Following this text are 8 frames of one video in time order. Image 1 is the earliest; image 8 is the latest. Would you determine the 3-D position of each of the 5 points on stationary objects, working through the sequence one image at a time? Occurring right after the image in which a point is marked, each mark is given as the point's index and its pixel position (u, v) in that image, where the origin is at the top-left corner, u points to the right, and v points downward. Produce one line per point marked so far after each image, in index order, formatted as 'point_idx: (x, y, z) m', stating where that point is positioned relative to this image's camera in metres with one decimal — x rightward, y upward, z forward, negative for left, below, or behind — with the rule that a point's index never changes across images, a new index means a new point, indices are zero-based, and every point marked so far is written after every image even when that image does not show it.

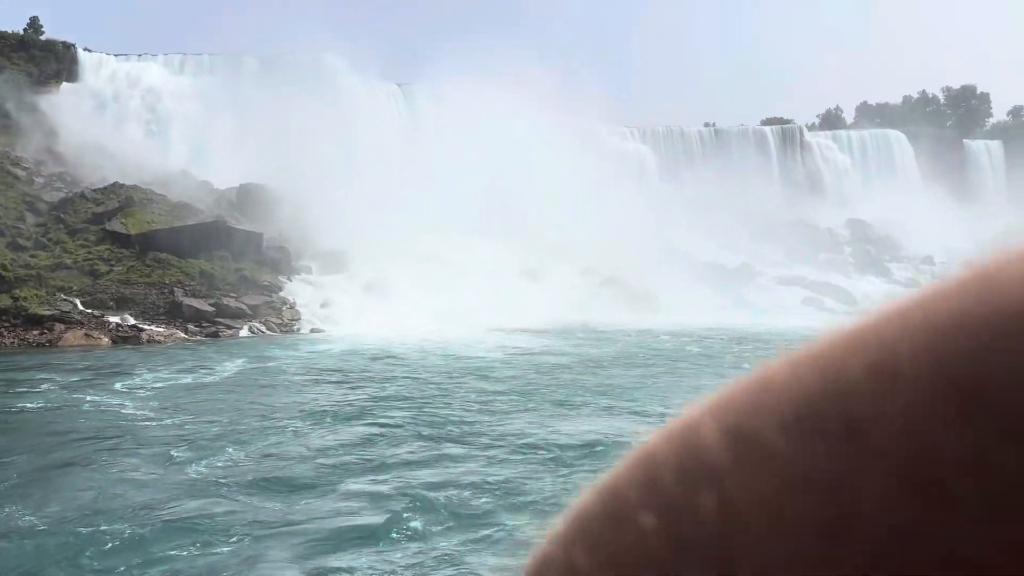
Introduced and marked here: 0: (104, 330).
0: (-9.0, -0.9, +18.5) m
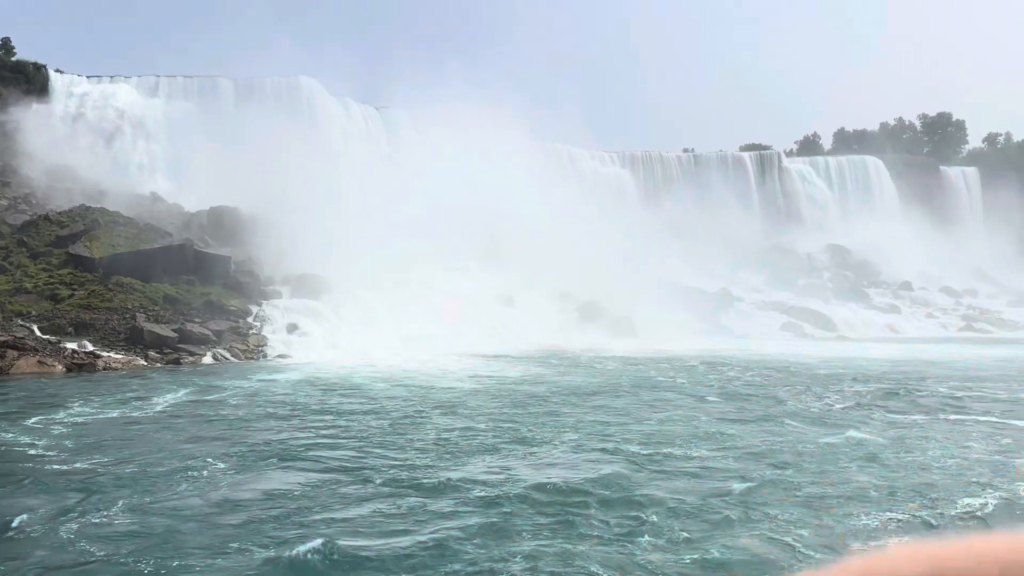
0: (-9.6, -1.4, +17.7) m
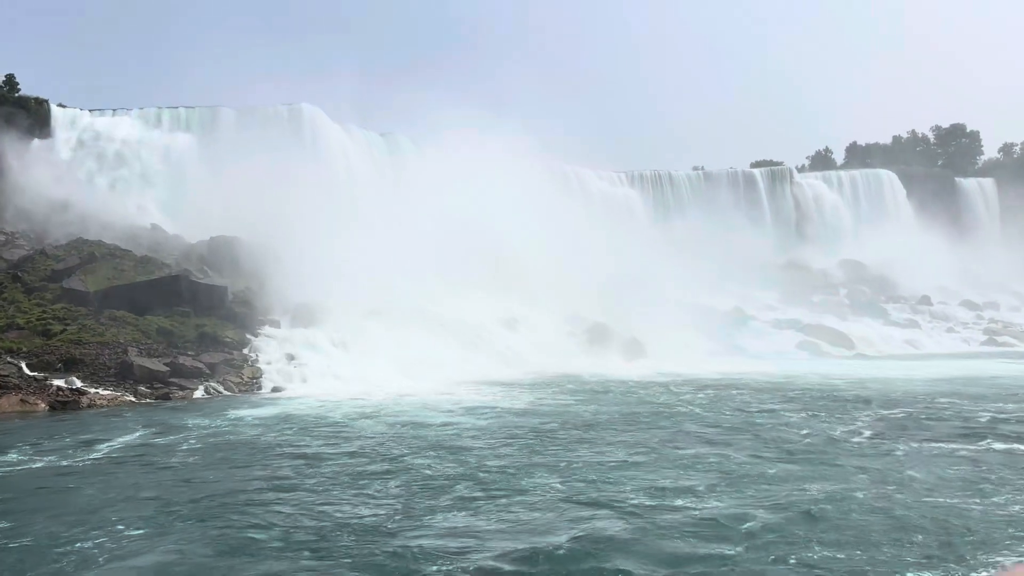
0: (-9.5, -2.2, +17.0) m
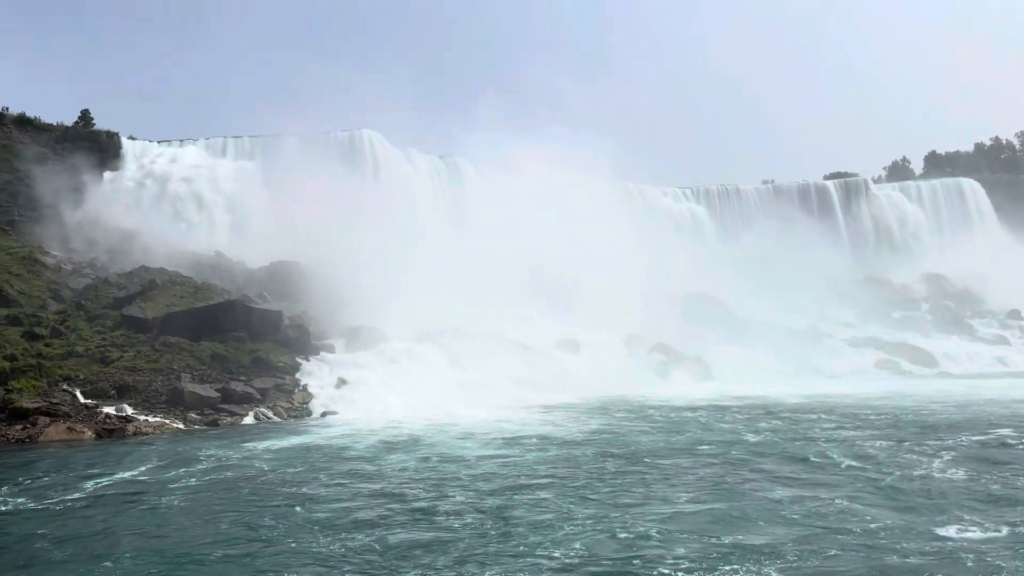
0: (-8.4, -2.7, +16.8) m
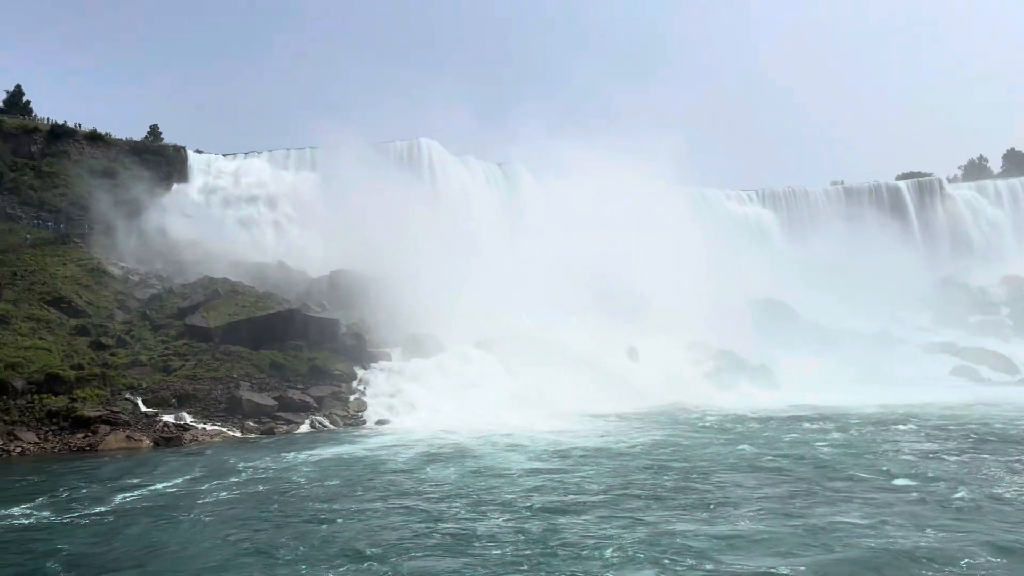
0: (-7.3, -2.9, +17.0) m
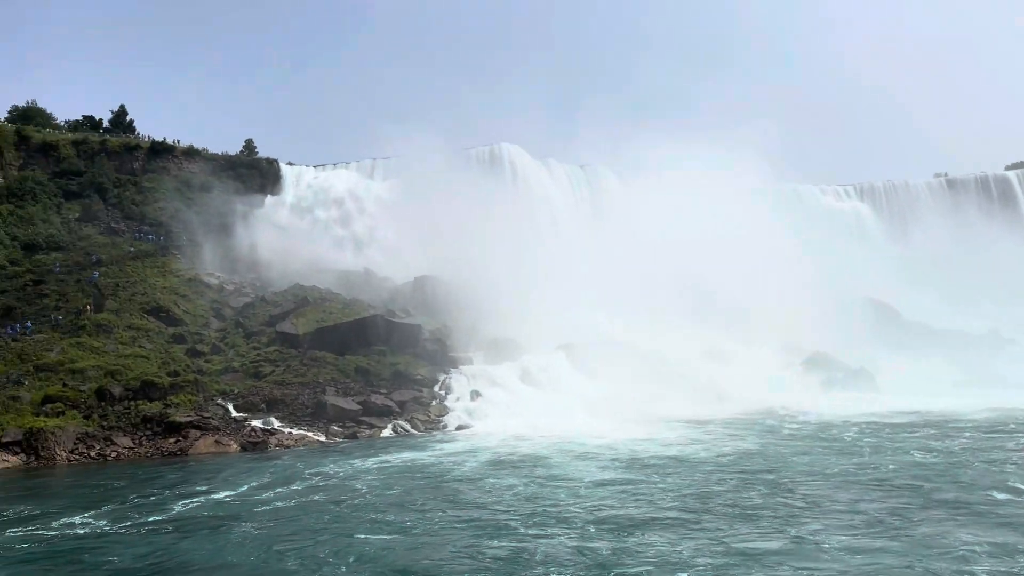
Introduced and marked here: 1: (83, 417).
0: (-5.7, -3.0, +17.4) m
1: (-9.0, -2.7, +17.7) m
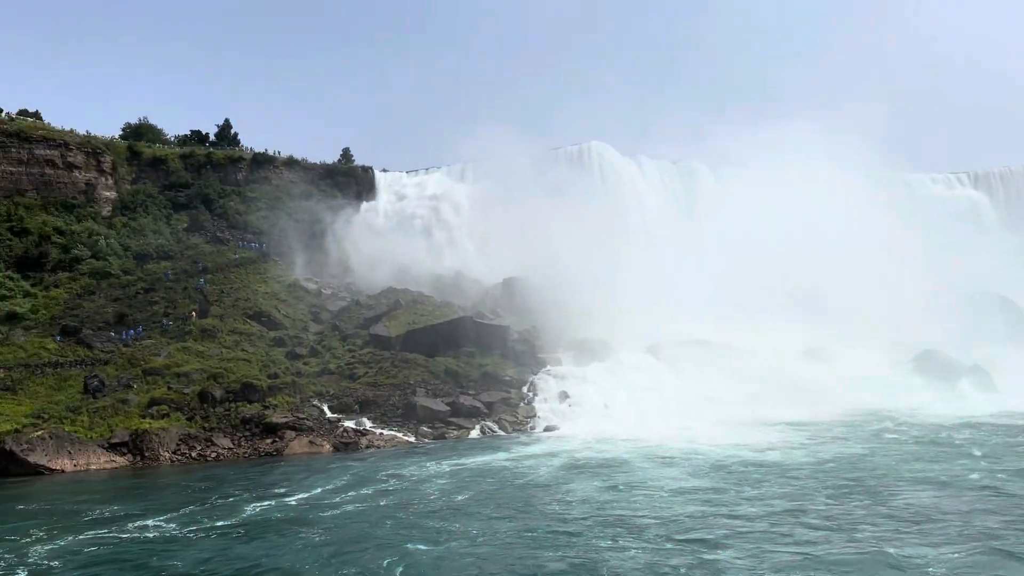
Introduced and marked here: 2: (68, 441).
0: (-3.8, -3.1, +17.9) m
1: (-7.1, -2.9, +18.5) m
2: (-8.8, -3.0, +16.6) m
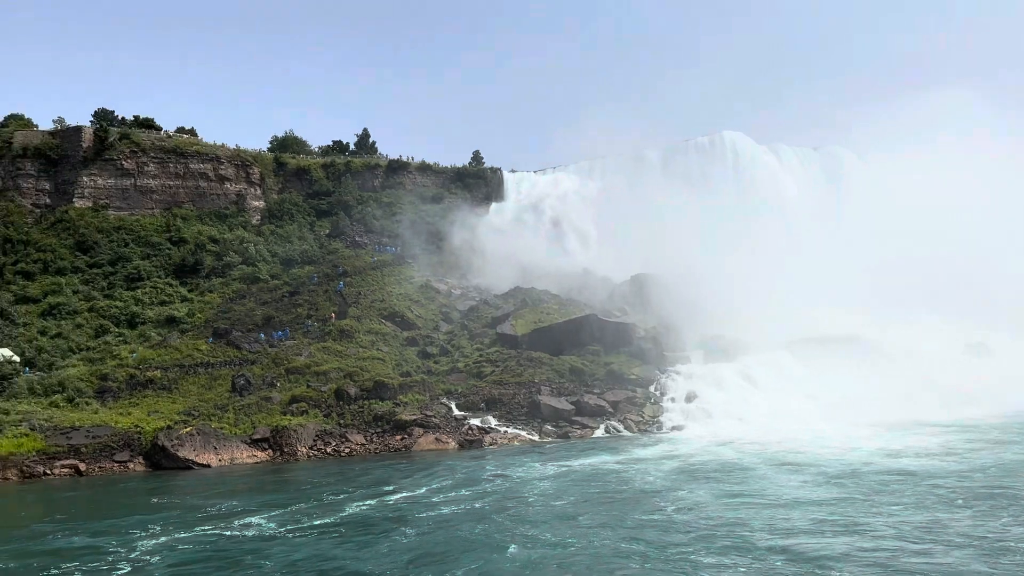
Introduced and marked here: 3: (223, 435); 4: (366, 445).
0: (-1.2, -3.2, +18.2) m
1: (-4.3, -2.9, +19.4) m
2: (-6.2, -3.1, +17.7) m
3: (-6.1, -3.1, +18.0) m
4: (-3.1, -3.4, +18.2) m
